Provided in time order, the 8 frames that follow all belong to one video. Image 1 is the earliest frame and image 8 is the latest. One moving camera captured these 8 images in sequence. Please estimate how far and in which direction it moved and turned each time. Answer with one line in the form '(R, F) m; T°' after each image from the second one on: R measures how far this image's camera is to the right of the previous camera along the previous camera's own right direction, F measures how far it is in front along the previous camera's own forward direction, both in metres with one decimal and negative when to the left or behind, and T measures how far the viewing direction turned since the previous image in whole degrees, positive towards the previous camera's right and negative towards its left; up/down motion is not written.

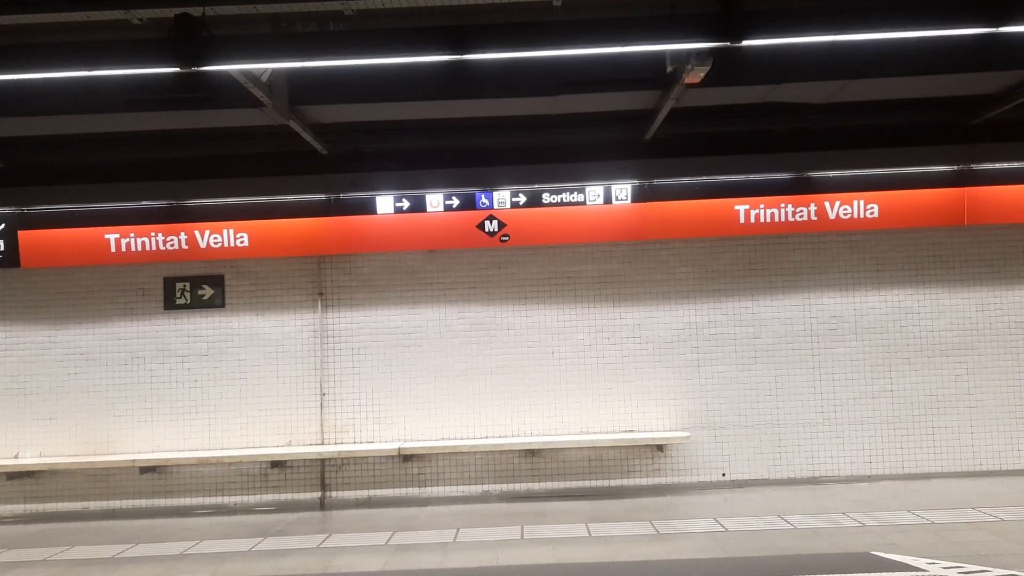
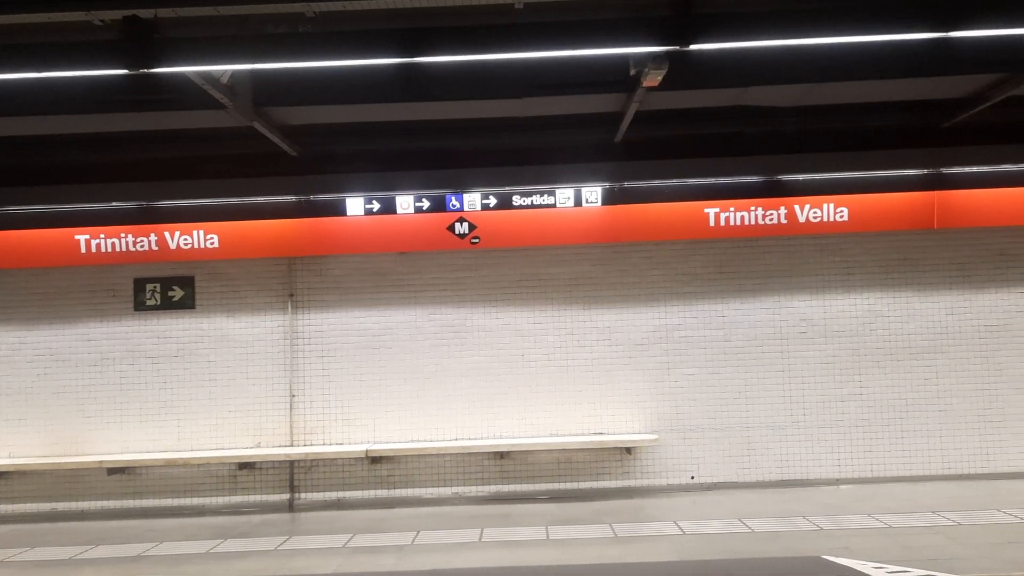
(+0.2, 0.0) m; 0°
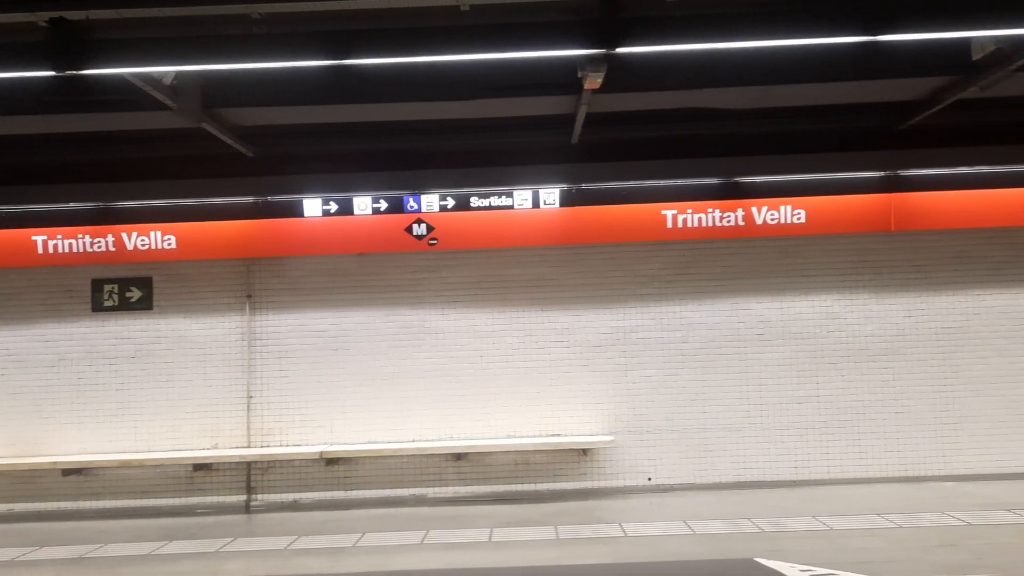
(+0.3, 0.0) m; 0°
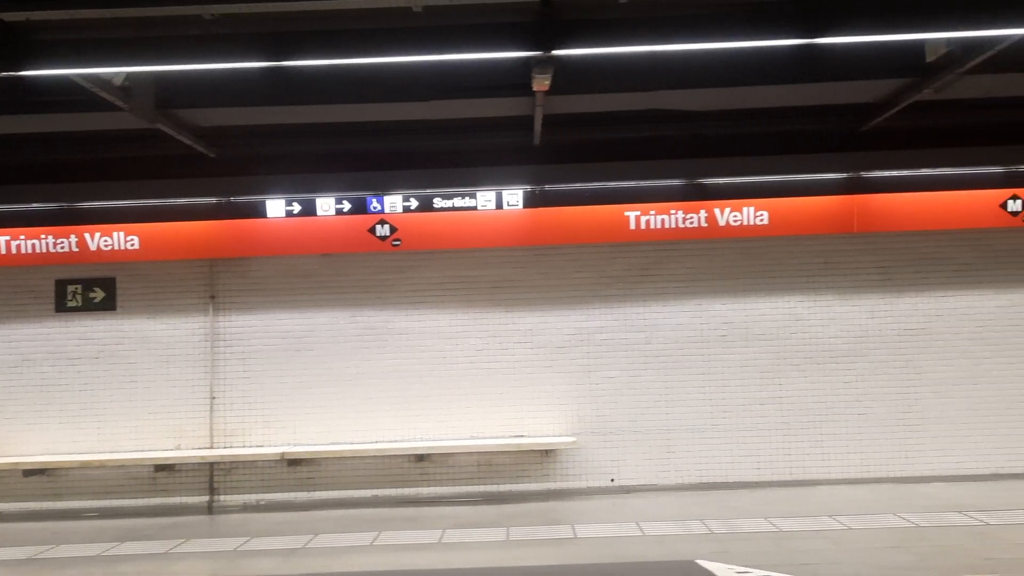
(+0.3, 0.0) m; 0°
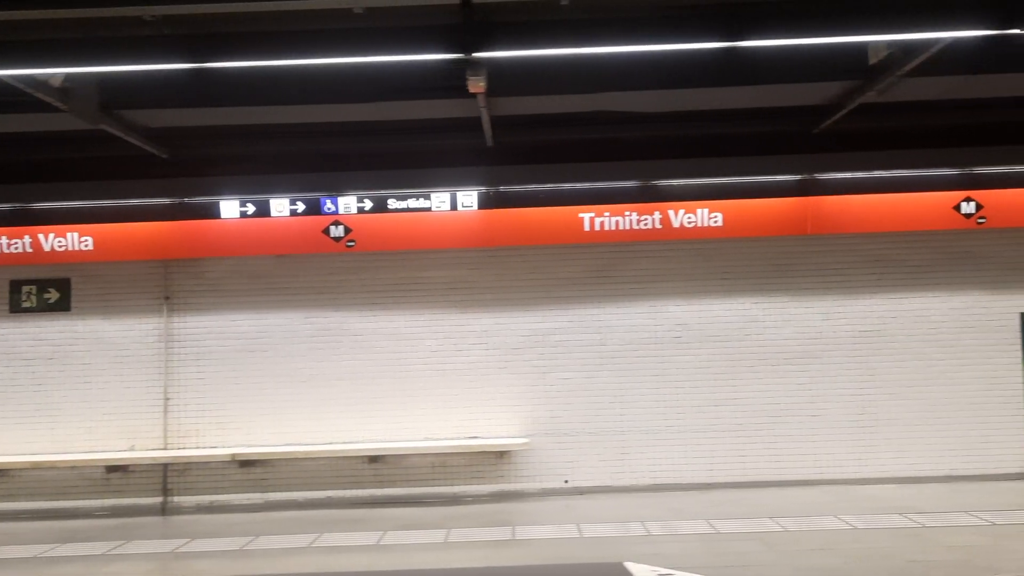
(+0.3, 0.0) m; 0°
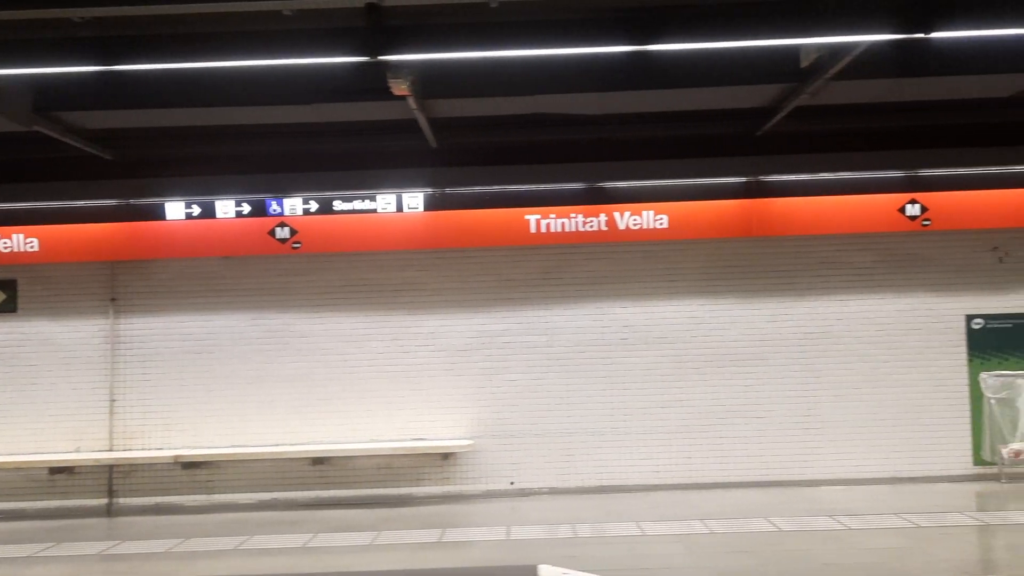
(+0.4, 0.0) m; 0°
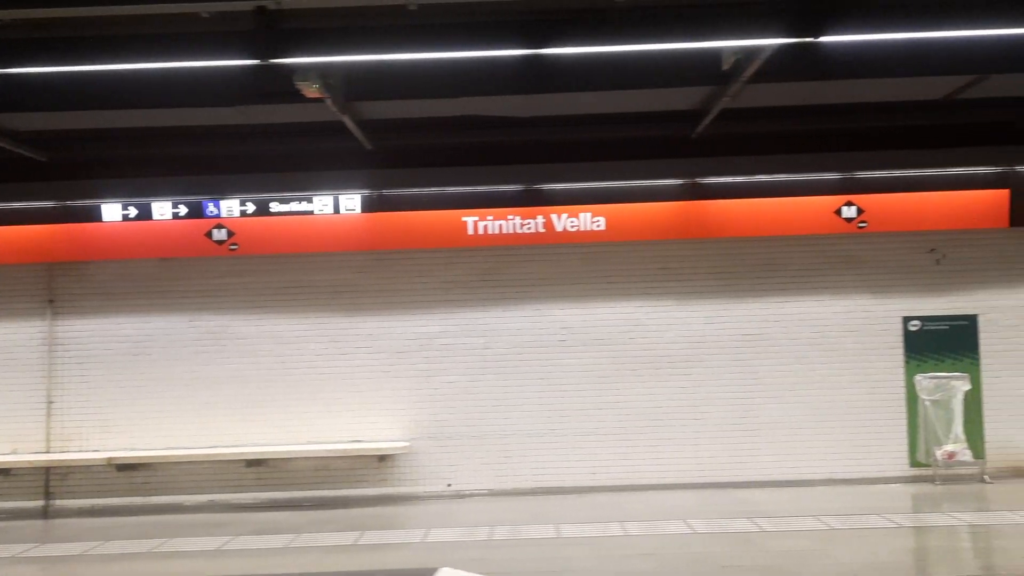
(+0.4, 0.0) m; 0°
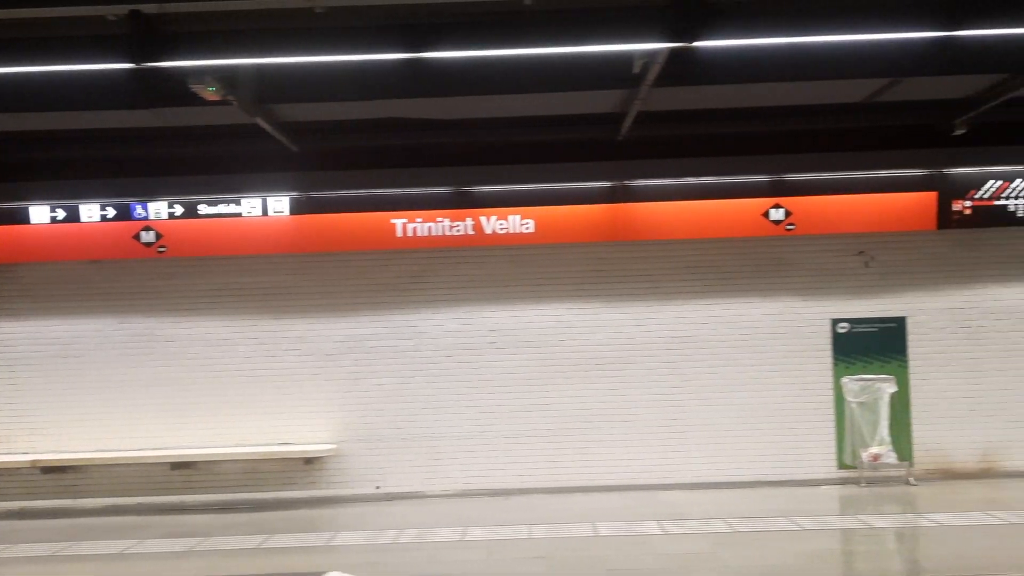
(+0.5, 0.0) m; 0°
